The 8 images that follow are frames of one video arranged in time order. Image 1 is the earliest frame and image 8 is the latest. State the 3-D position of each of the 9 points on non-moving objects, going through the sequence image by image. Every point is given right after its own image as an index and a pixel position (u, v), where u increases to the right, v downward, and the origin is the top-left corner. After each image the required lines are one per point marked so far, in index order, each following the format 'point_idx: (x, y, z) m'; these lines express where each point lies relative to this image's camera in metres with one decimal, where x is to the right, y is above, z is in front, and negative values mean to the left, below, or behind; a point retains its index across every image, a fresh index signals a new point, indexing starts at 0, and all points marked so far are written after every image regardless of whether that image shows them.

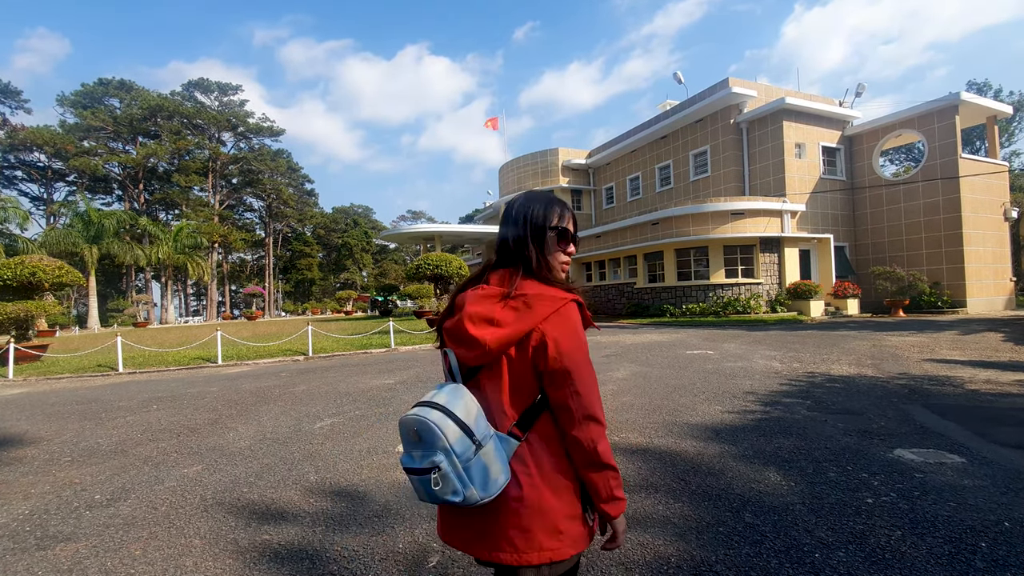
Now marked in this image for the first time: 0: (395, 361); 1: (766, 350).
0: (-2.3, -1.4, +10.0) m
1: (+4.9, -1.2, +9.8) m
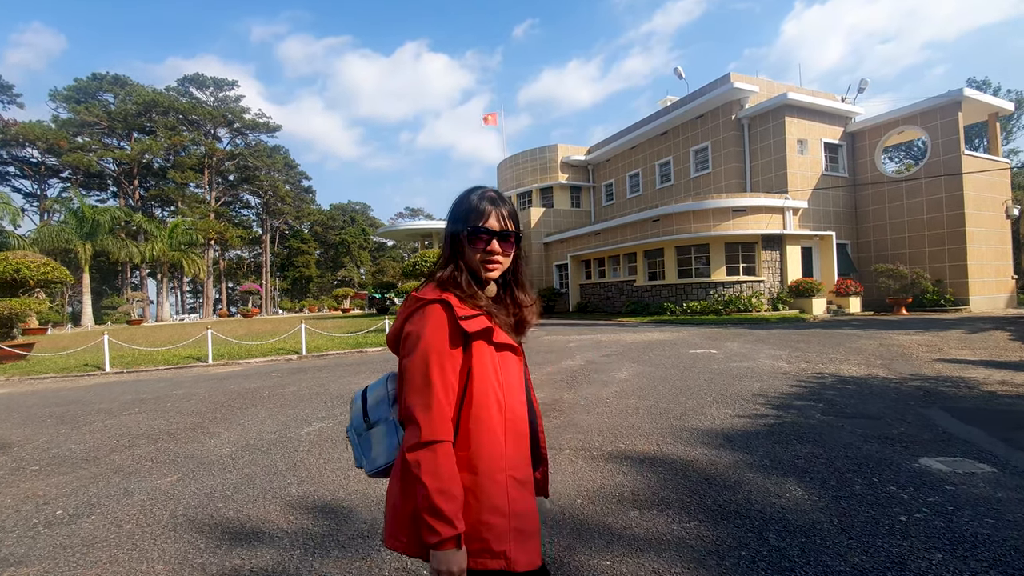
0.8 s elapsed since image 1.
0: (-2.3, -1.4, +9.7) m
1: (+4.8, -1.1, +9.6) m
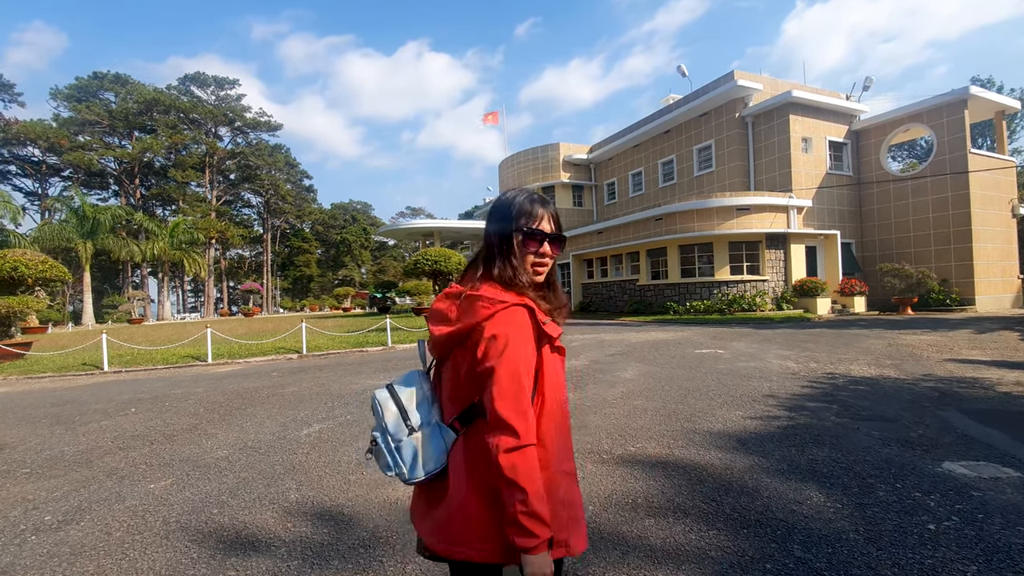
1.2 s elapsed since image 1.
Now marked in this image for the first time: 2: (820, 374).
0: (-2.2, -1.3, +9.6) m
1: (+4.9, -1.1, +9.5) m
2: (+4.0, -1.1, +6.8) m
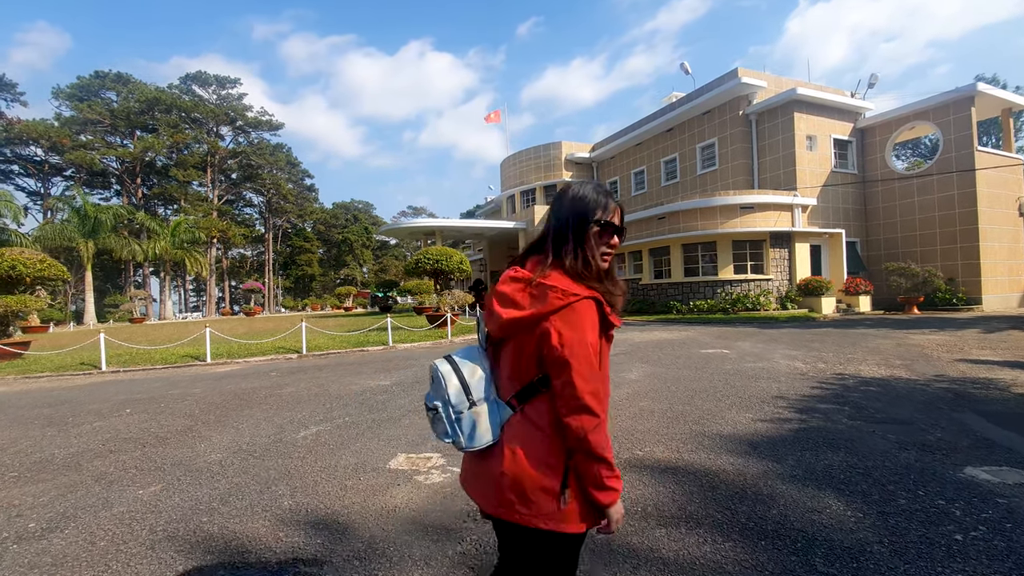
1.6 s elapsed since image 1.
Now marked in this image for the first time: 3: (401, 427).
0: (-2.2, -1.3, +9.5) m
1: (+4.9, -1.1, +9.3) m
2: (+4.1, -1.1, +6.6) m
3: (-1.0, -1.2, +4.4) m
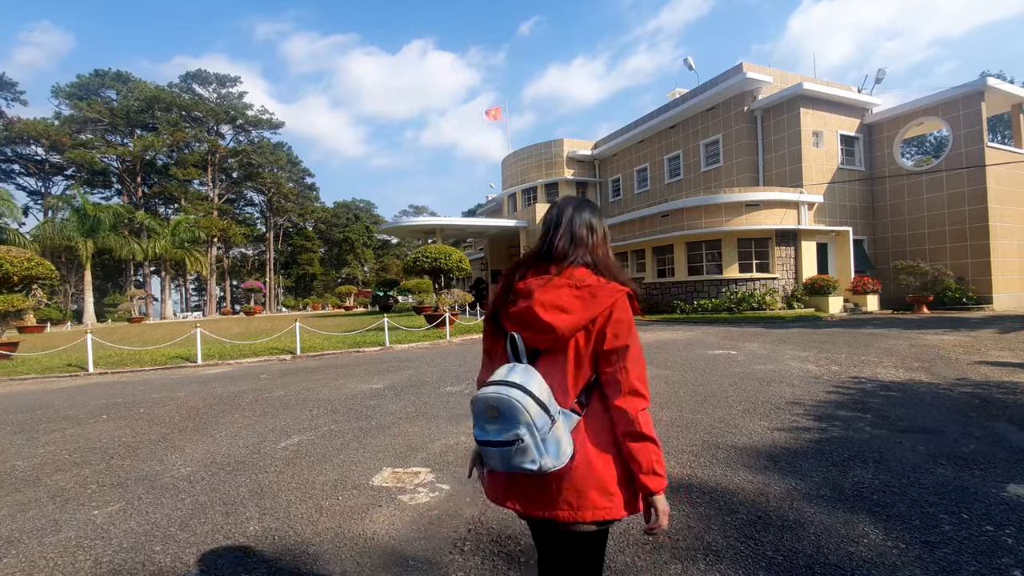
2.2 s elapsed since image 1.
0: (-2.2, -1.3, +9.1) m
1: (+4.9, -1.1, +9.0) m
2: (+4.1, -1.1, +6.3) m
3: (-1.0, -1.2, +4.1) m
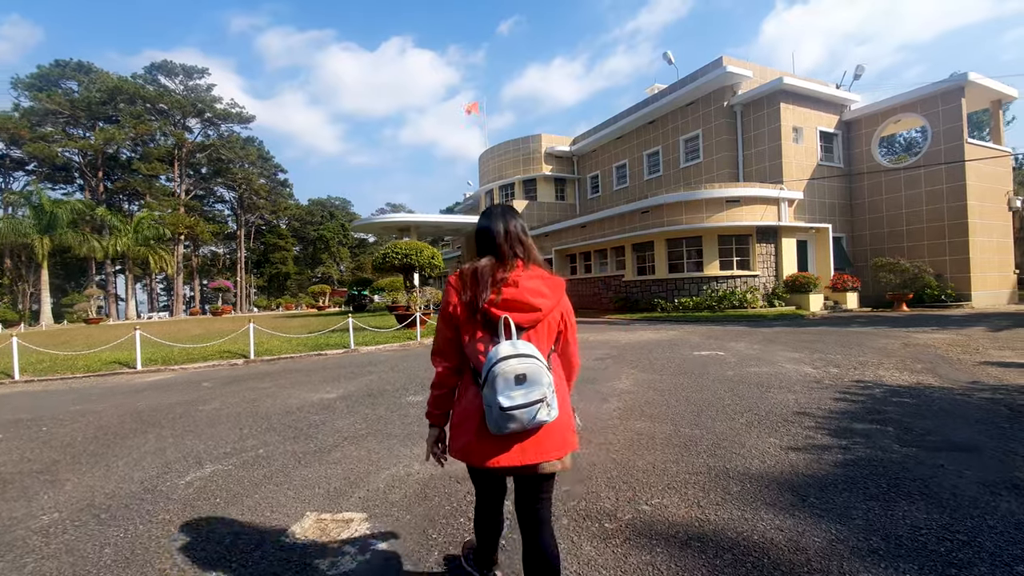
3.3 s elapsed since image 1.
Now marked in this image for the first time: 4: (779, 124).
0: (-2.6, -1.3, +8.3) m
1: (+4.5, -1.0, +8.5) m
2: (+3.7, -1.0, +5.7) m
3: (-1.2, -1.2, +3.4) m
4: (+9.9, +6.1, +19.0) m
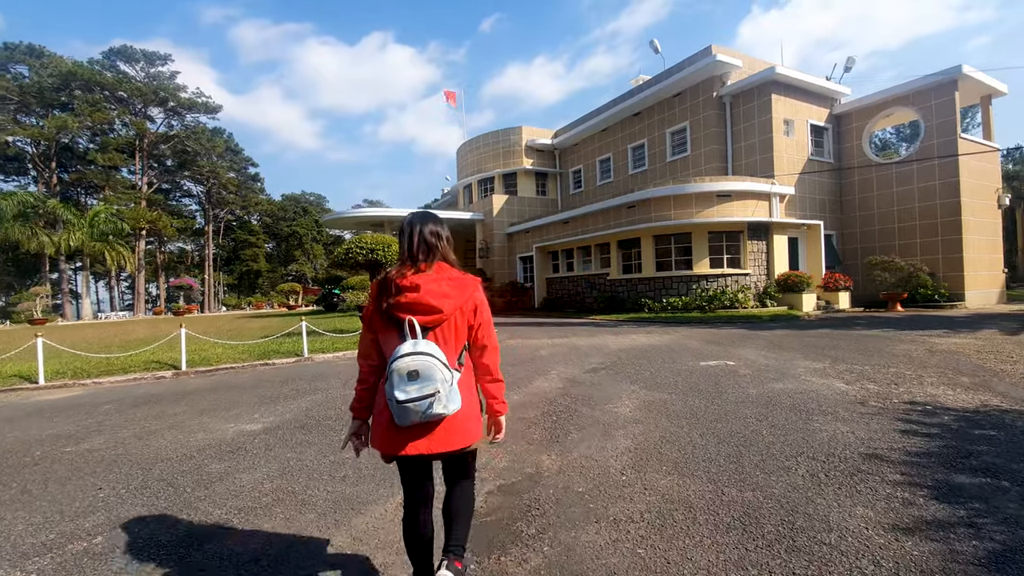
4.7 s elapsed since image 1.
0: (-2.9, -1.2, +7.0) m
1: (+4.2, -1.0, +7.4) m
2: (+3.5, -1.1, +4.7) m
3: (-1.3, -1.2, +2.1) m
4: (+9.2, +6.1, +18.2) m
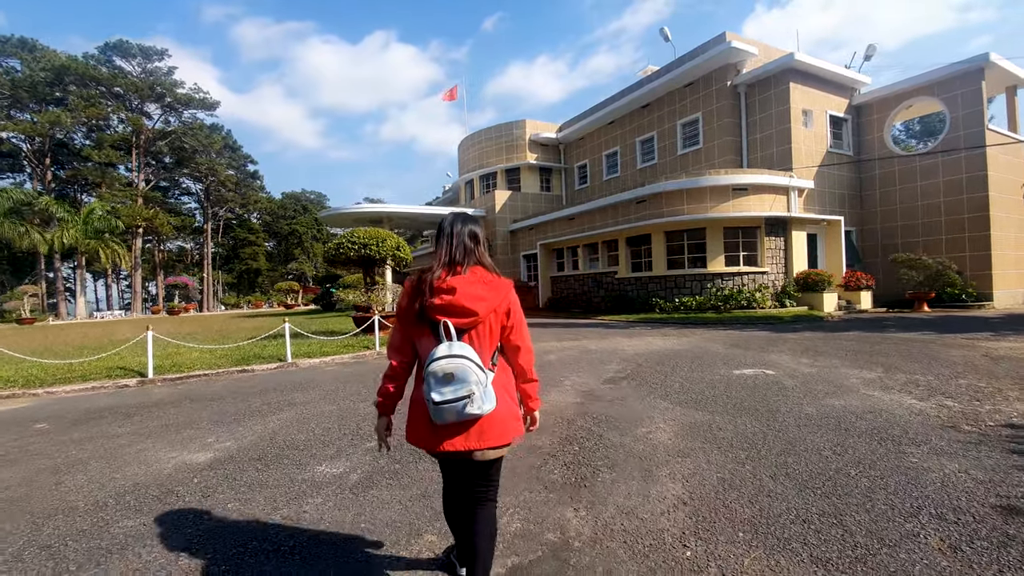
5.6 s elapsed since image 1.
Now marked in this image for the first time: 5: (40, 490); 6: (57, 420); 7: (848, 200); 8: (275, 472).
0: (-2.9, -1.2, +6.1) m
1: (+4.3, -1.0, +6.5) m
2: (+3.6, -1.0, +3.8) m
3: (-1.3, -1.1, +1.2) m
4: (+9.3, +6.1, +17.3) m
5: (-2.9, -1.2, +3.2) m
6: (-4.6, -1.3, +5.2) m
7: (+12.4, +3.2, +18.8) m
8: (-1.5, -1.2, +3.3) m
